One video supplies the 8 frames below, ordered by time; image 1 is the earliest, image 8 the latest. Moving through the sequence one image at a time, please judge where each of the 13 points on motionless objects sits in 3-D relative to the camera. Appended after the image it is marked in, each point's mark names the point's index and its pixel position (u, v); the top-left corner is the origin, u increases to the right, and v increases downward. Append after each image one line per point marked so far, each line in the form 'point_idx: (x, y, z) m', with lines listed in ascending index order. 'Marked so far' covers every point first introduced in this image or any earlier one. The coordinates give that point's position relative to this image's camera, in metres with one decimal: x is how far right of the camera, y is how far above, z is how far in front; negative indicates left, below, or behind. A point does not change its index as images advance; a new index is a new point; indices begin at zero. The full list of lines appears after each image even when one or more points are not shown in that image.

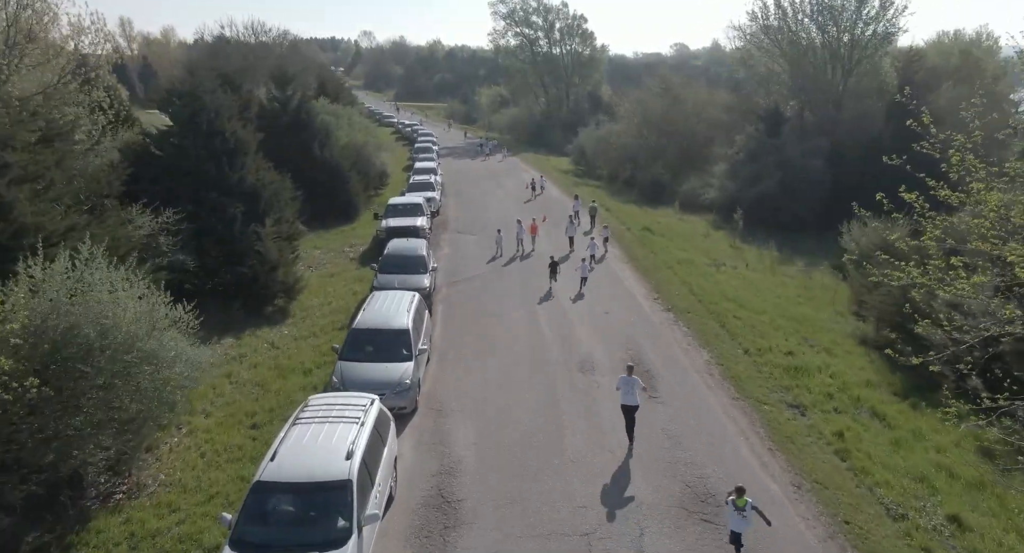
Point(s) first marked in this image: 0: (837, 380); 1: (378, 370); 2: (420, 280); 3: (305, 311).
0: (+6.4, -2.0, +14.7) m
1: (-2.4, -1.7, +13.2) m
2: (-2.4, -0.1, +18.9) m
3: (-5.3, -0.9, +18.8) m
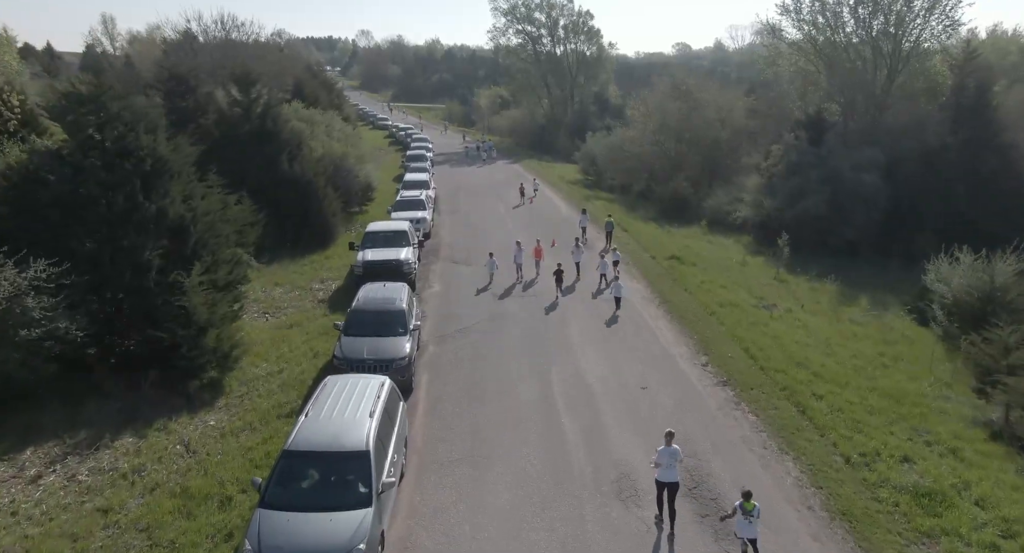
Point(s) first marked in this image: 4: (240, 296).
0: (+6.6, -3.2, +10.1) m
1: (-2.3, -2.9, +8.6) m
2: (-2.2, -1.3, +14.3) m
3: (-5.1, -2.1, +14.3) m
4: (-5.9, -0.4, +16.0) m
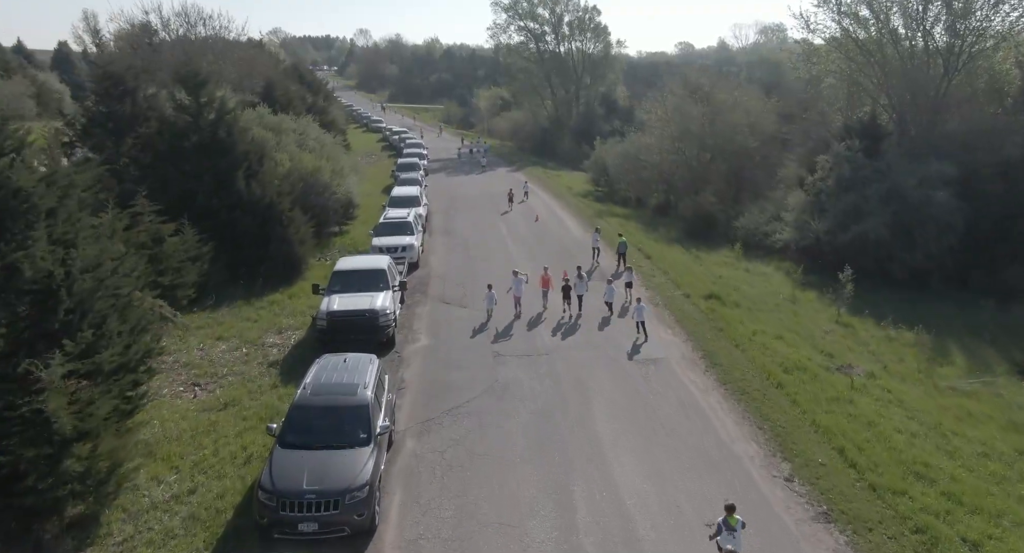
0: (+6.7, -4.4, +5.7) m
1: (-2.2, -4.1, +4.2) m
2: (-2.1, -2.5, +9.9) m
3: (-5.0, -3.3, +9.8) m
4: (-5.8, -1.6, +11.6) m
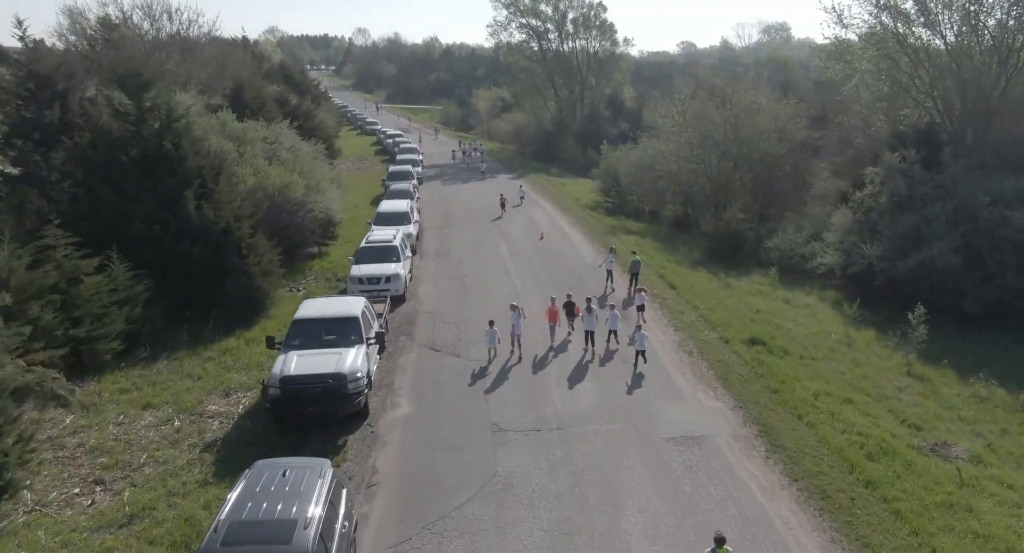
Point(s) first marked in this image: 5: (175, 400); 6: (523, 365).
0: (+6.7, -5.3, +2.1) m
1: (-2.1, -5.0, +0.7) m
2: (-2.1, -3.4, +6.4) m
3: (-5.0, -4.2, +6.3) m
4: (-5.7, -2.5, +8.1) m
5: (-6.3, -2.3, +13.8) m
6: (+0.3, -2.0, +16.7) m
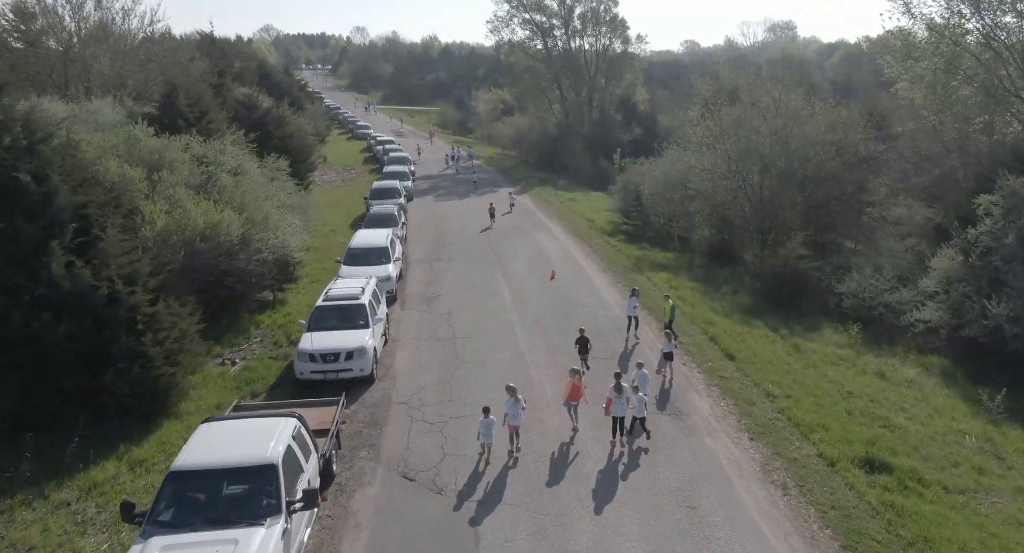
0: (+6.8, -6.8, -3.3) m
1: (-2.0, -6.5, -4.8) m
2: (-1.9, -4.9, +0.9) m
3: (-4.8, -5.7, +0.9) m
4: (-5.6, -4.0, +2.6) m
5: (-6.1, -3.8, +8.3) m
6: (+0.4, -3.5, +11.2) m
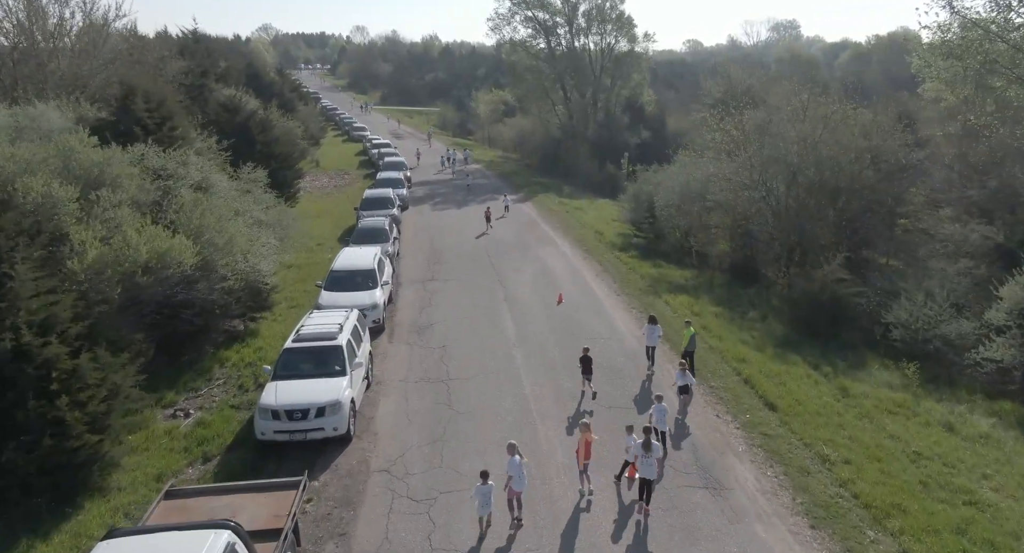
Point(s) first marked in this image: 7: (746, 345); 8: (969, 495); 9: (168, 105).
0: (+6.9, -7.5, -5.8) m
1: (-2.0, -7.2, -7.3) m
2: (-1.9, -5.6, -1.6) m
3: (-4.8, -6.4, -1.6) m
4: (-5.5, -4.7, +0.2) m
5: (-6.1, -4.5, +5.8) m
6: (+0.4, -4.2, +8.7) m
7: (+5.7, -1.6, +18.0) m
8: (+7.0, -3.4, +11.4) m
9: (-9.1, +4.5, +19.6) m
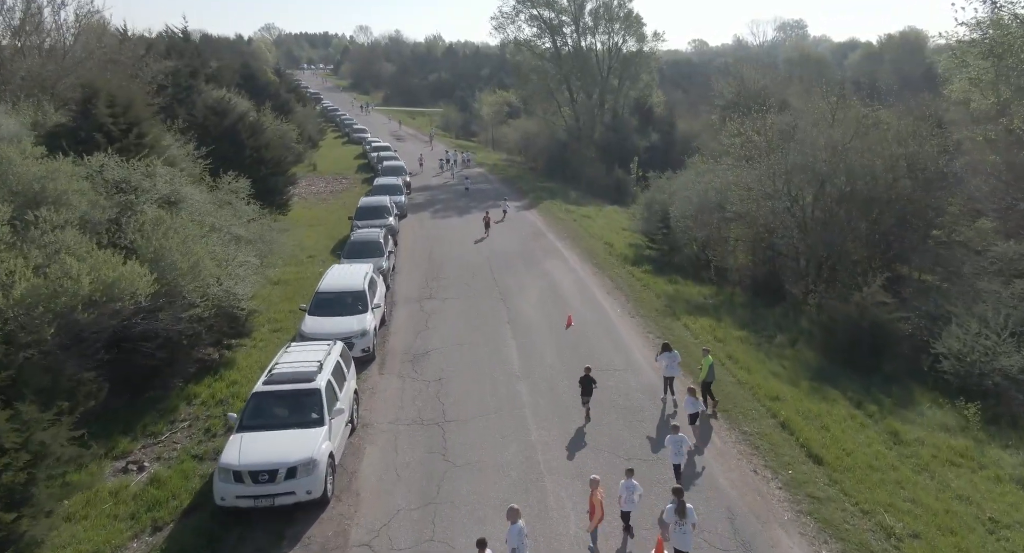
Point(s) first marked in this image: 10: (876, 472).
0: (+6.8, -8.0, -7.8) m
1: (-2.0, -7.7, -9.2) m
2: (-1.9, -6.1, -3.5) m
3: (-4.8, -6.9, -3.5) m
4: (-5.6, -5.2, -1.7) m
5: (-6.1, -5.0, +4.0) m
6: (+0.5, -4.7, +6.8) m
7: (+5.8, -2.2, +16.0) m
8: (+7.1, -3.9, +9.5) m
9: (-9.0, +4.0, +17.8) m
10: (+6.0, -3.2, +12.1) m
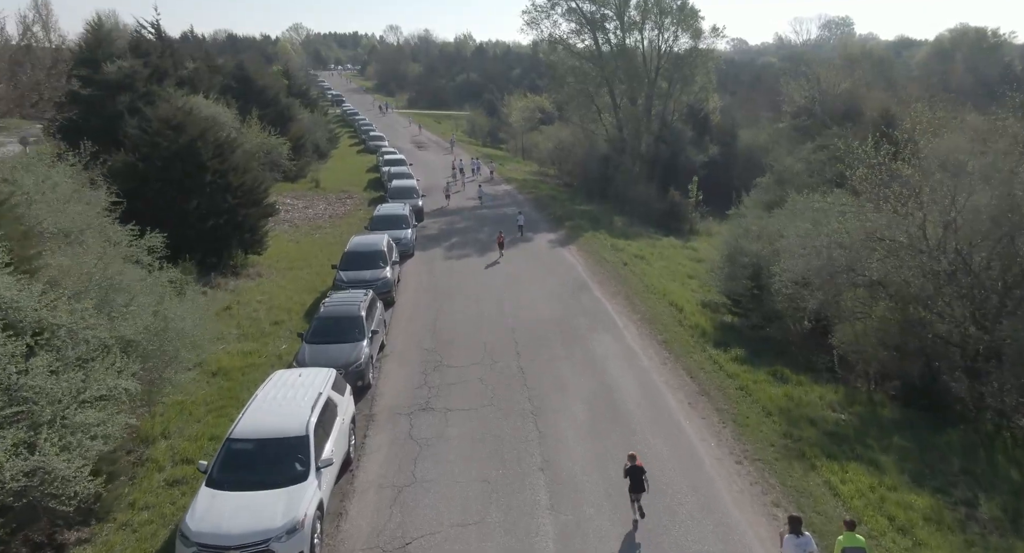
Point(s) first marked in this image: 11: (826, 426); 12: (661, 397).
0: (+6.3, -10.1, -15.4) m
1: (-2.6, -9.7, -16.4) m
2: (-2.3, -8.1, -10.7) m
3: (-5.2, -8.9, -10.6) m
4: (-5.8, -7.2, -8.8) m
5: (-6.1, -6.9, -3.1) m
6: (+0.5, -6.8, -0.5) m
7: (+6.2, -4.3, +8.5) m
8: (+7.3, -6.0, +1.9) m
9: (-8.4, +2.0, +10.8) m
10: (+6.3, -5.3, +4.6) m
11: (+6.1, -2.8, +14.3) m
12: (+3.2, -2.4, +15.5) m
